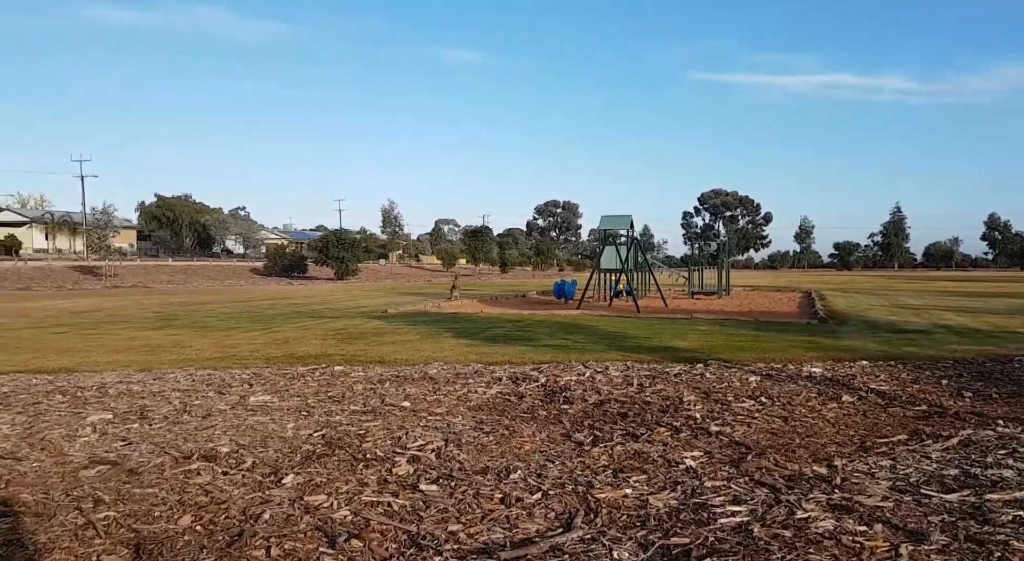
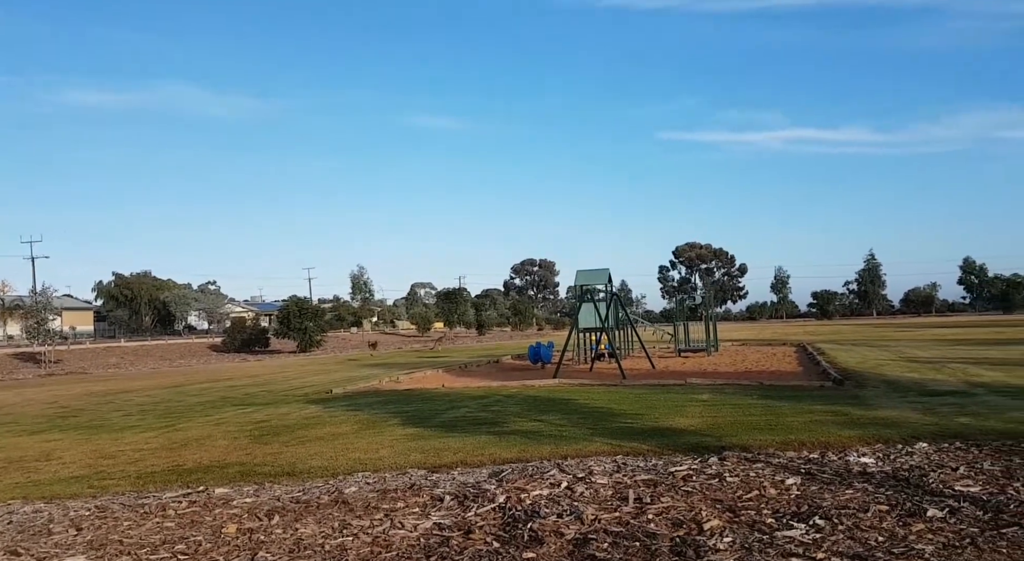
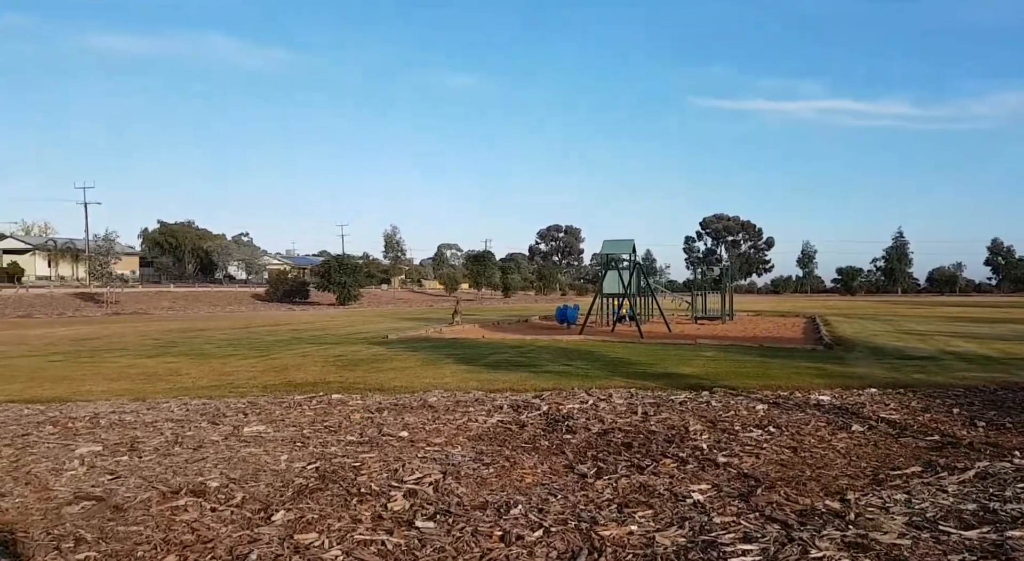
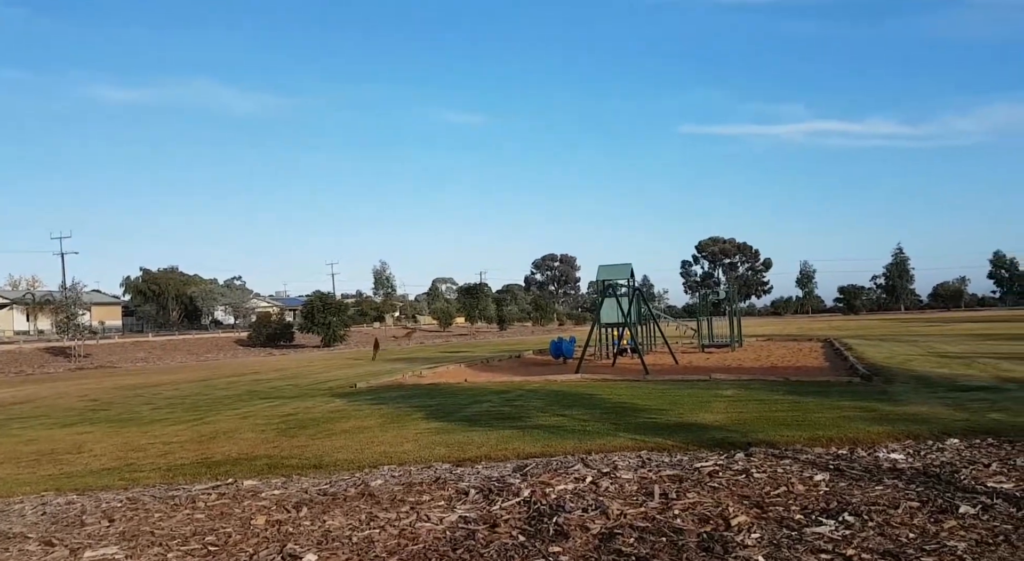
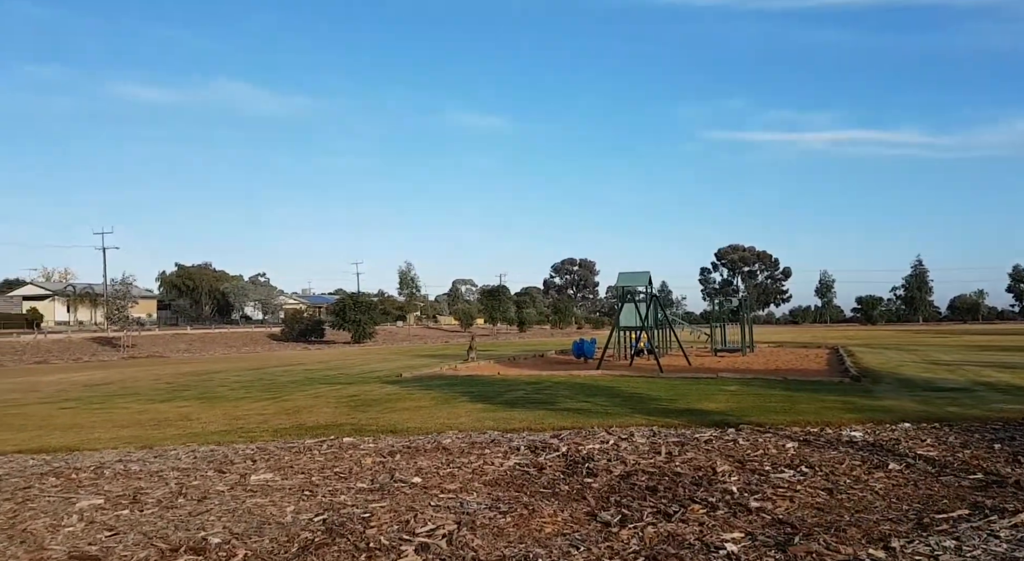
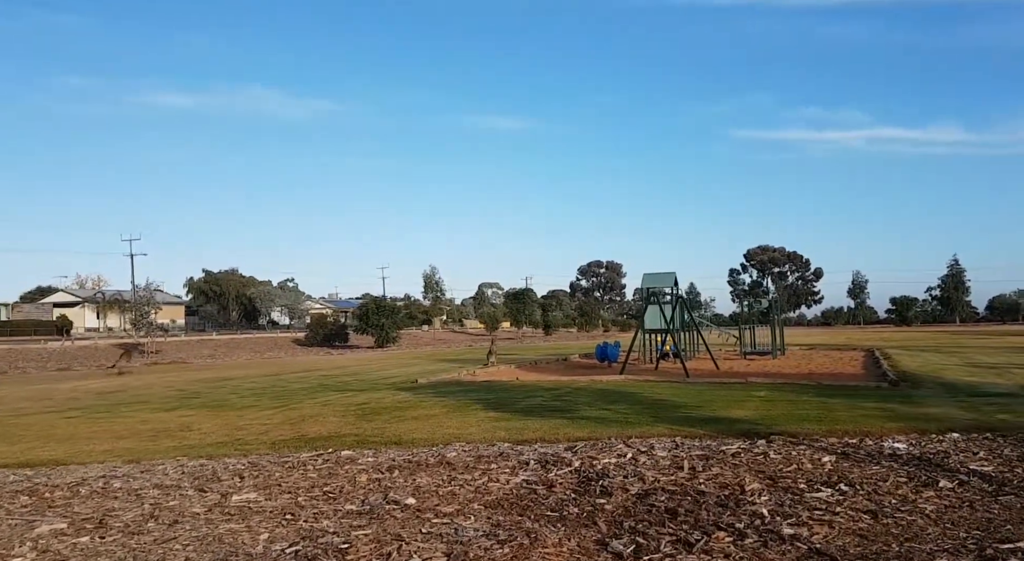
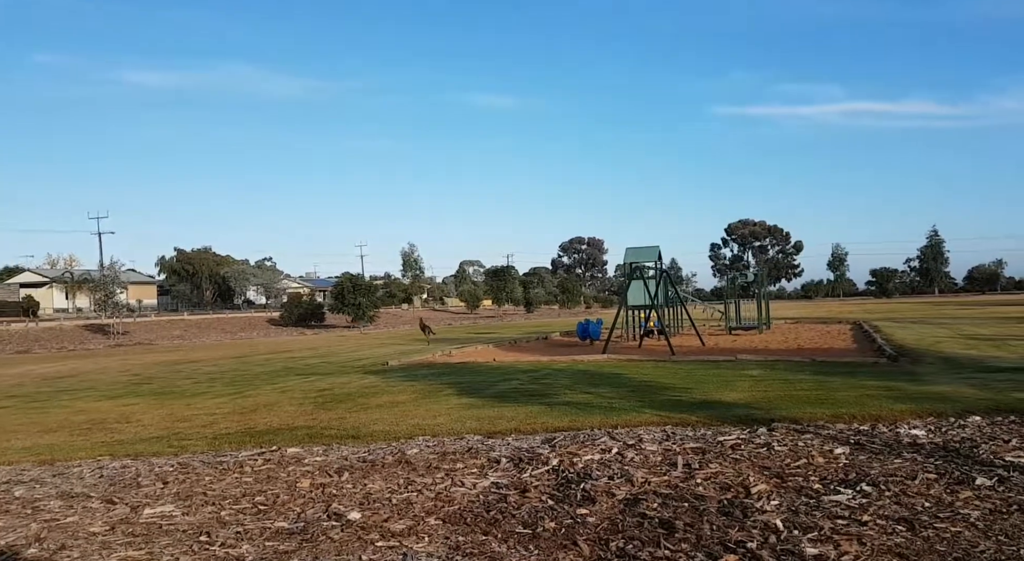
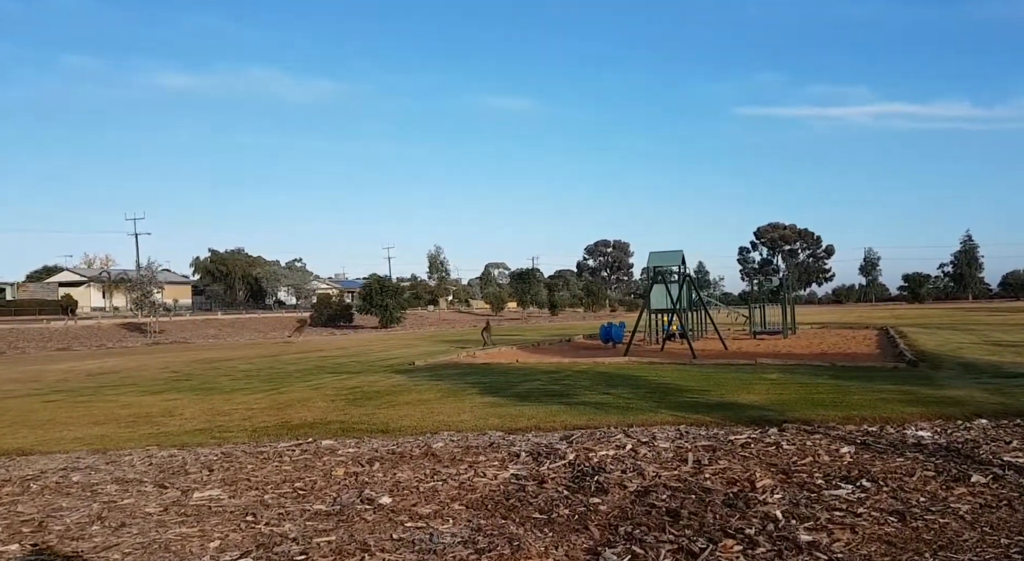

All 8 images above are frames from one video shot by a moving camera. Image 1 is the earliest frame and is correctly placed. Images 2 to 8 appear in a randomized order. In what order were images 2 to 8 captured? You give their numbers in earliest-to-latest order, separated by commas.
3, 5, 6, 8, 7, 4, 2
